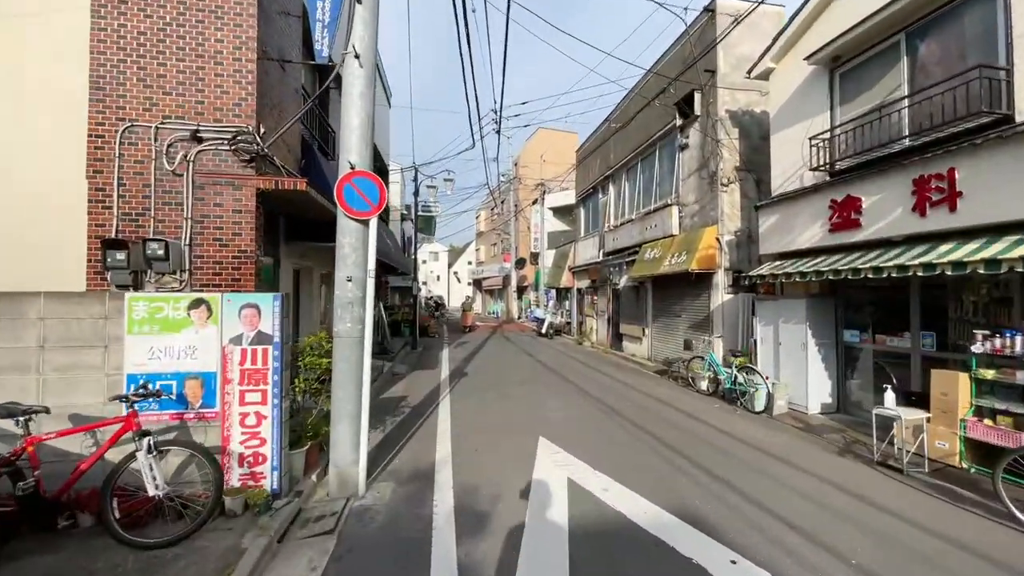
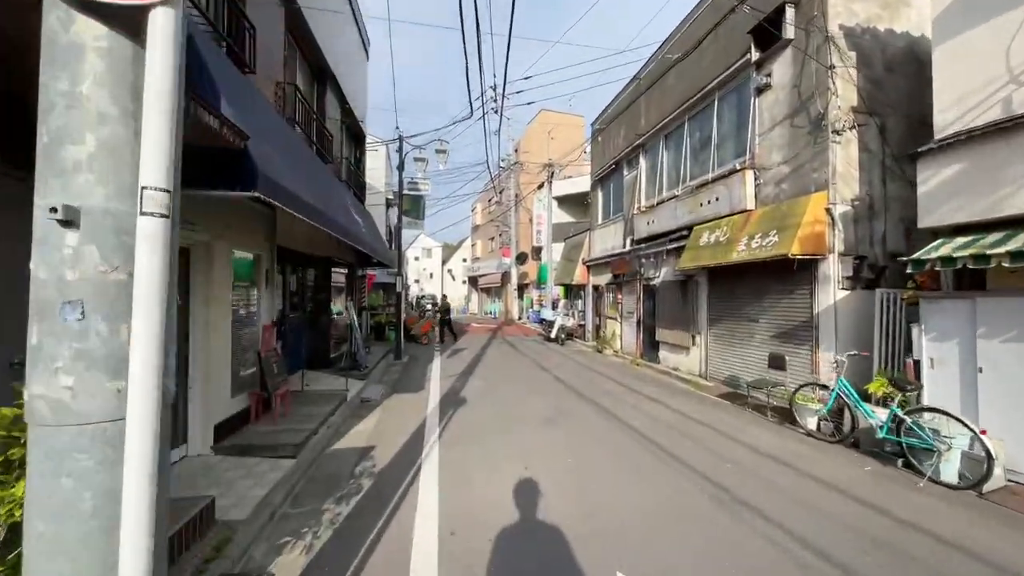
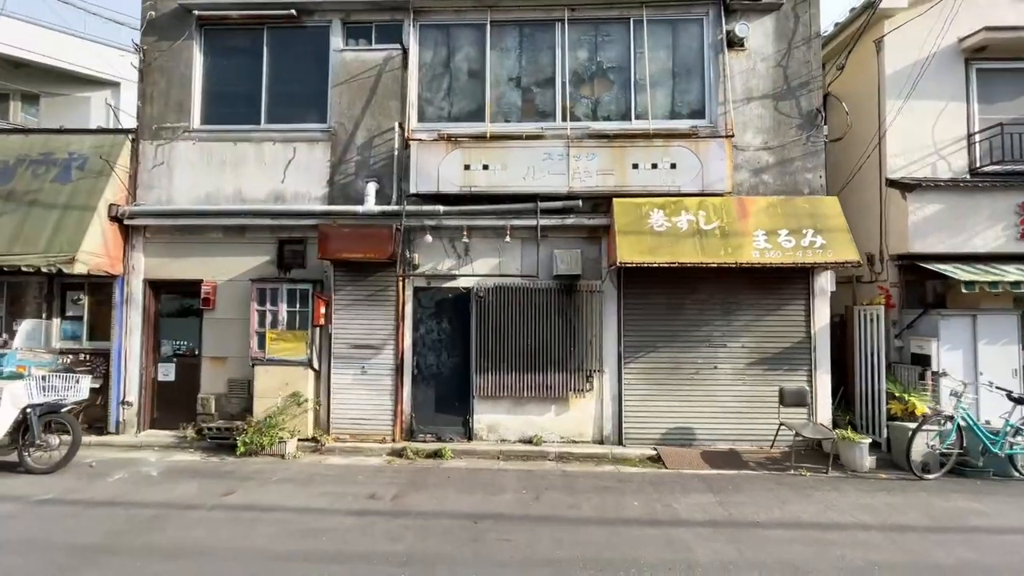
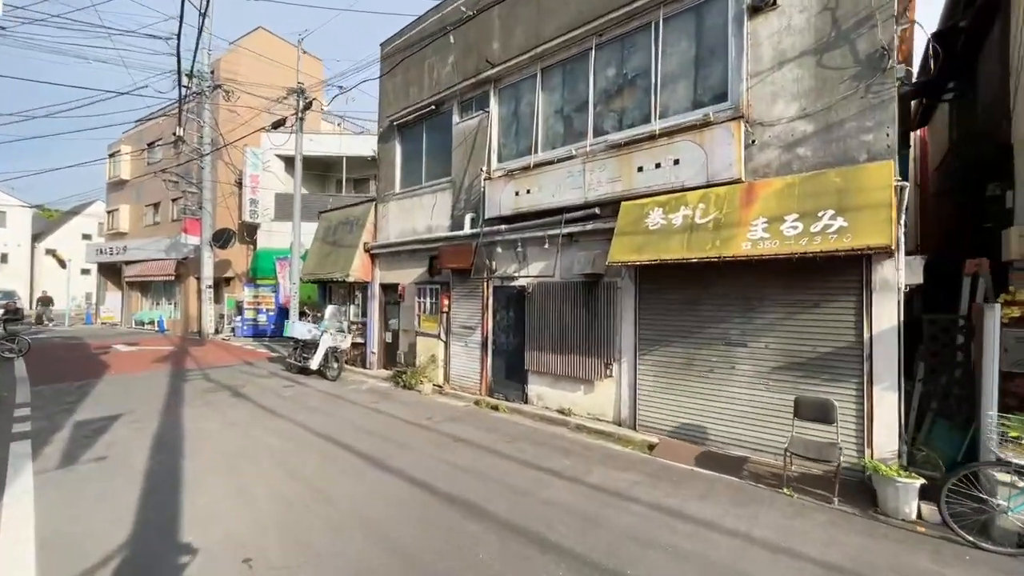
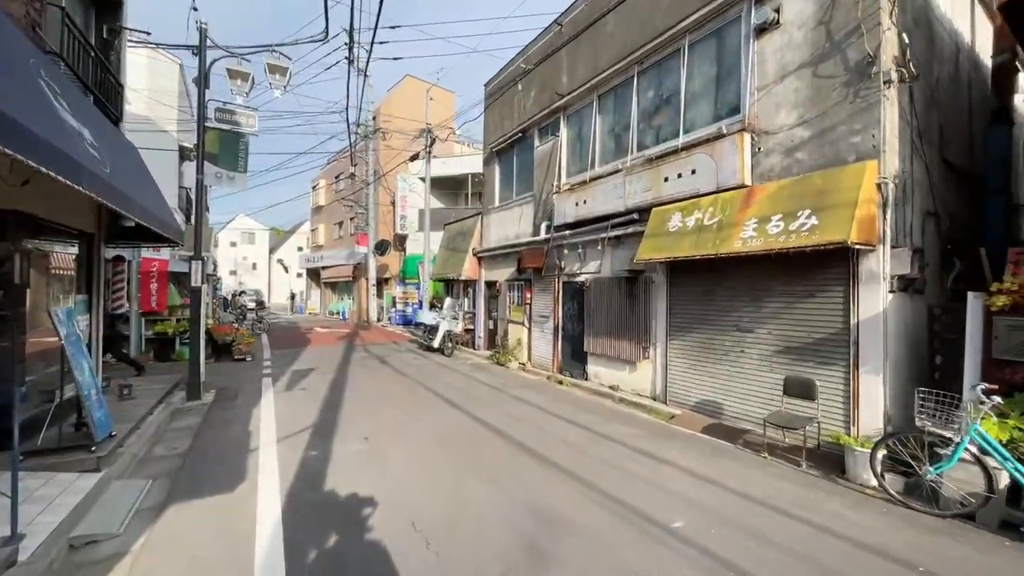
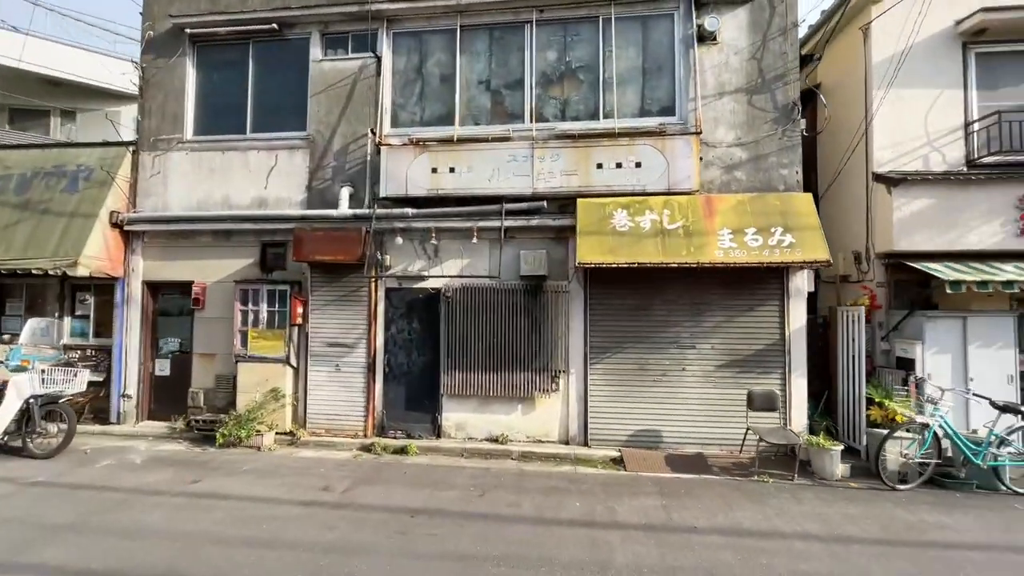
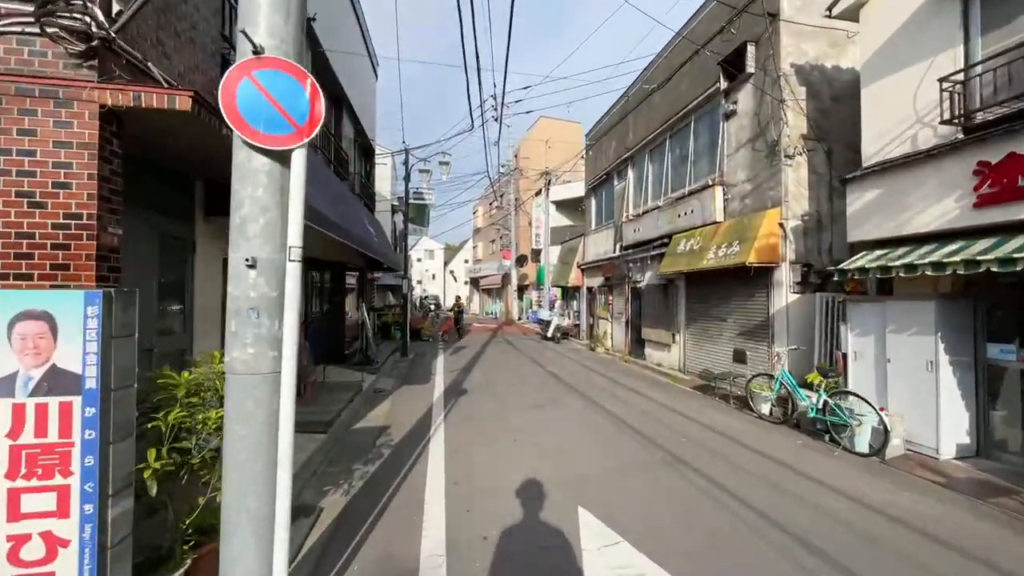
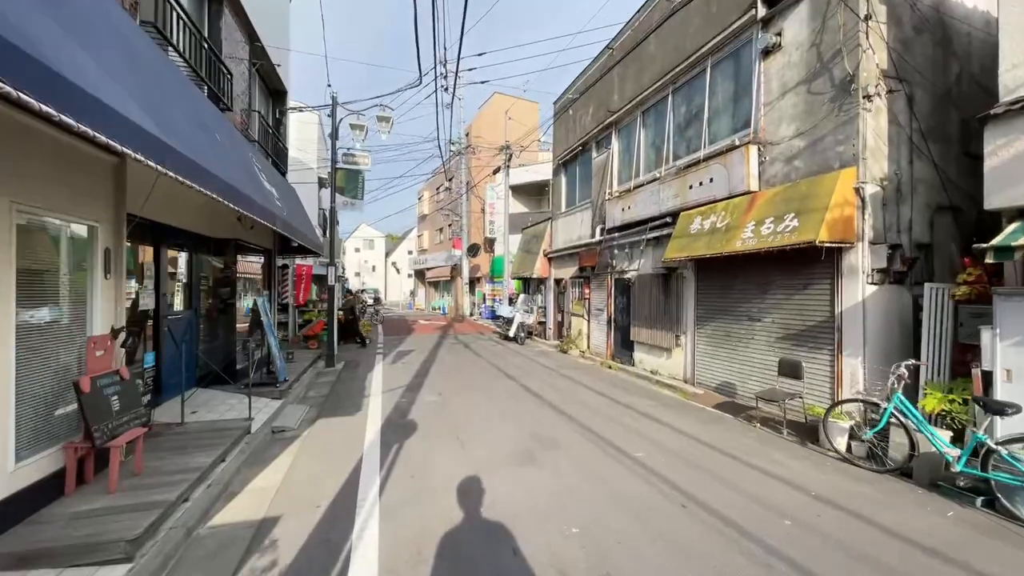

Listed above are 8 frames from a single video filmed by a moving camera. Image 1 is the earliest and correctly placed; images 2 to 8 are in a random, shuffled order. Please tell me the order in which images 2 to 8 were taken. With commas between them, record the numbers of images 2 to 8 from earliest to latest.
7, 2, 8, 5, 4, 6, 3
